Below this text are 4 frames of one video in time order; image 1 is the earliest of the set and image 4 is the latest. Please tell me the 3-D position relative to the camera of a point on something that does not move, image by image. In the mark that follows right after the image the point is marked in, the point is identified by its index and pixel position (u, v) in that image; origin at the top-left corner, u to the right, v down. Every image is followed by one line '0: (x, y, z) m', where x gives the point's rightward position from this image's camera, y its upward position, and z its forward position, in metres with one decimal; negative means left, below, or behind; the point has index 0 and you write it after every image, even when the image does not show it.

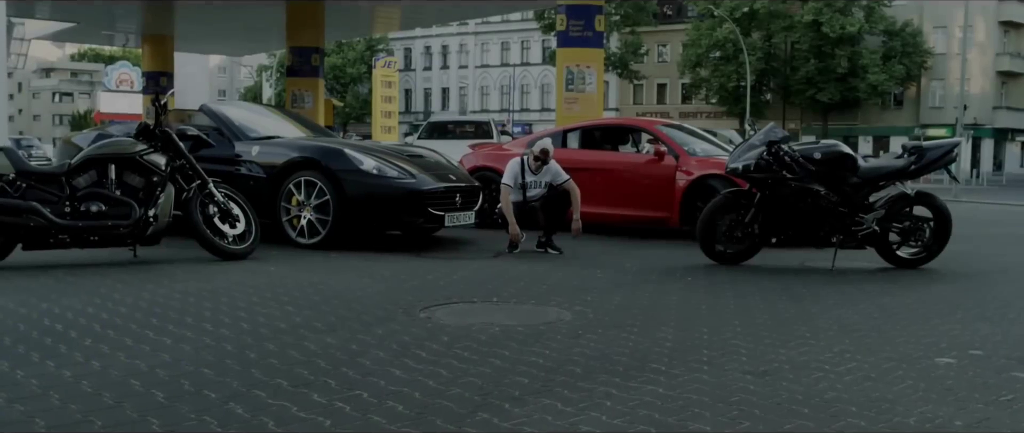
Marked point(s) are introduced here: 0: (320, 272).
0: (-1.6, -0.5, +8.7) m
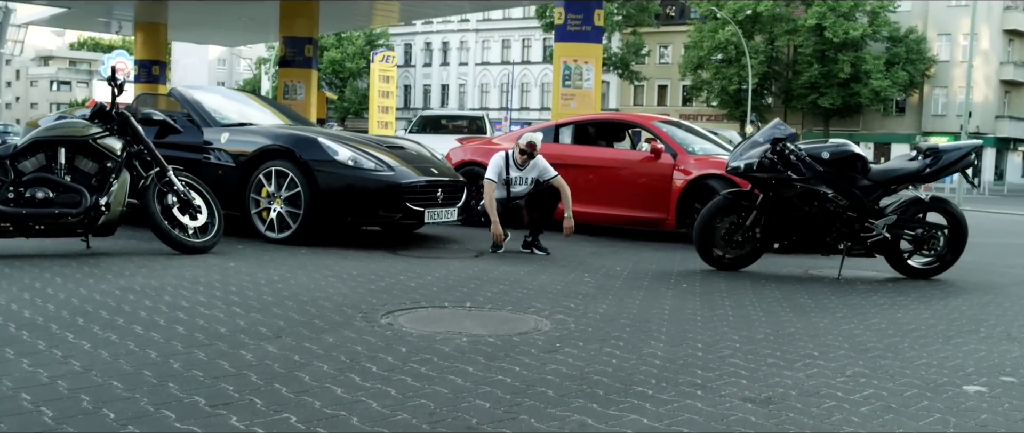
0: (-1.7, -0.4, +8.0) m
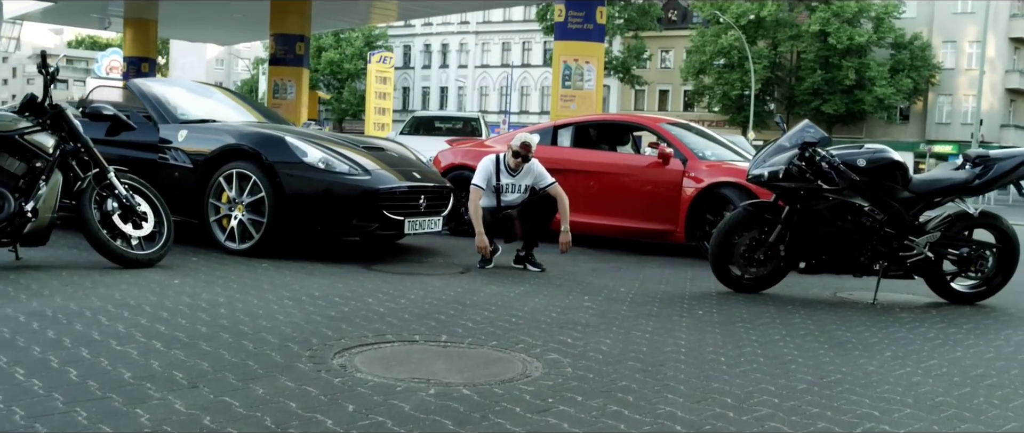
0: (-1.8, -0.5, +6.9) m
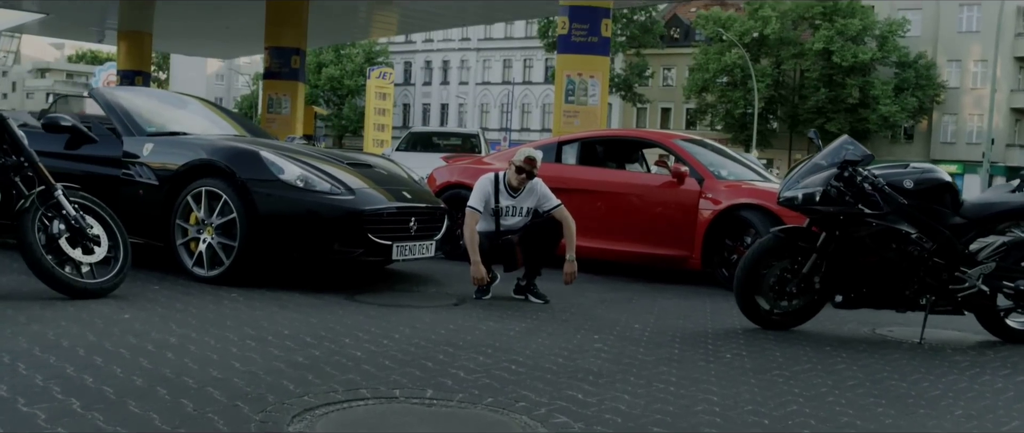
0: (-1.8, -0.6, +6.0) m
